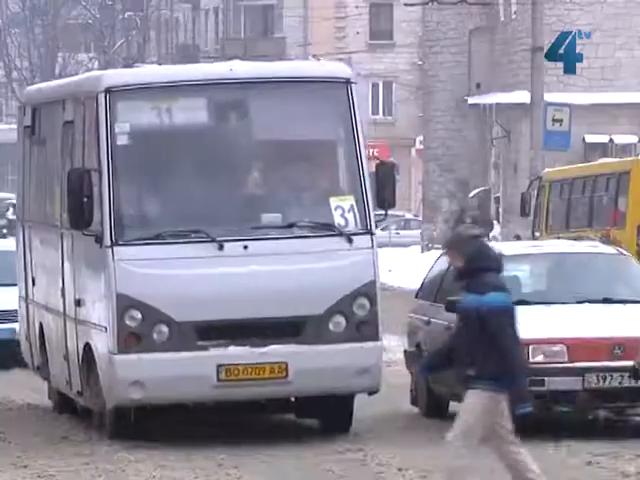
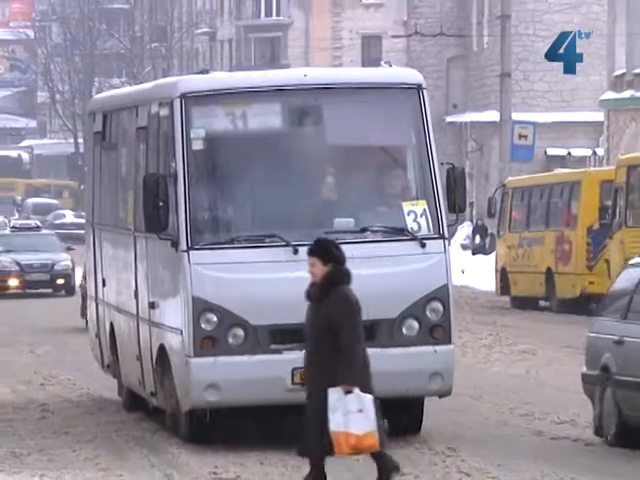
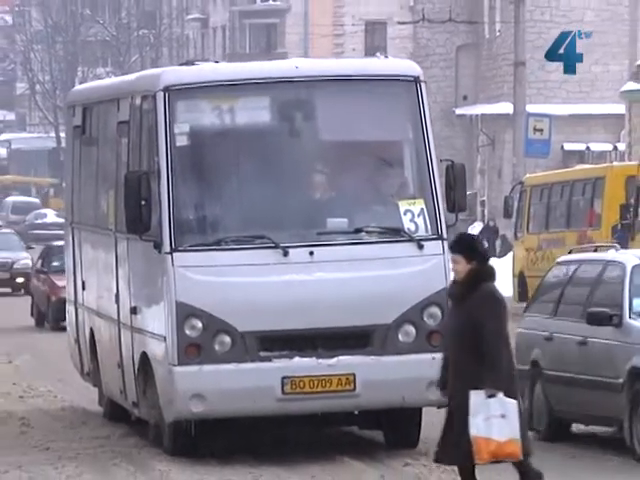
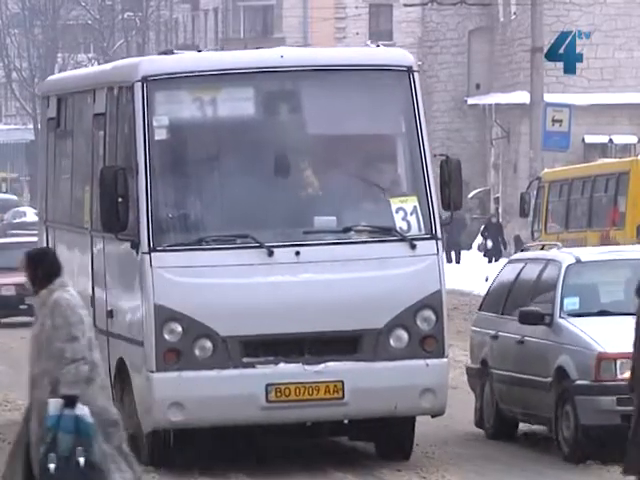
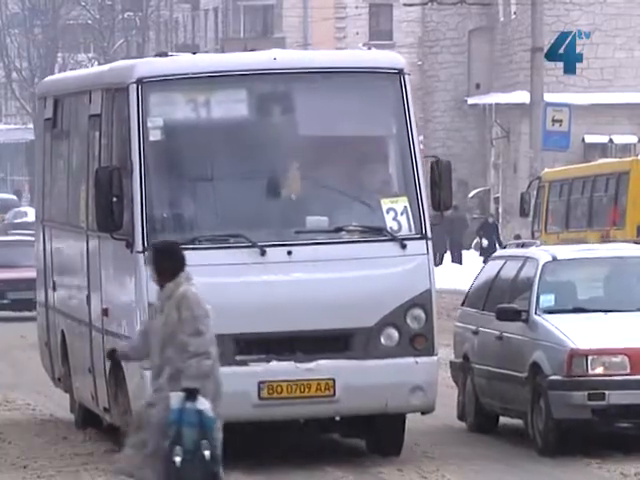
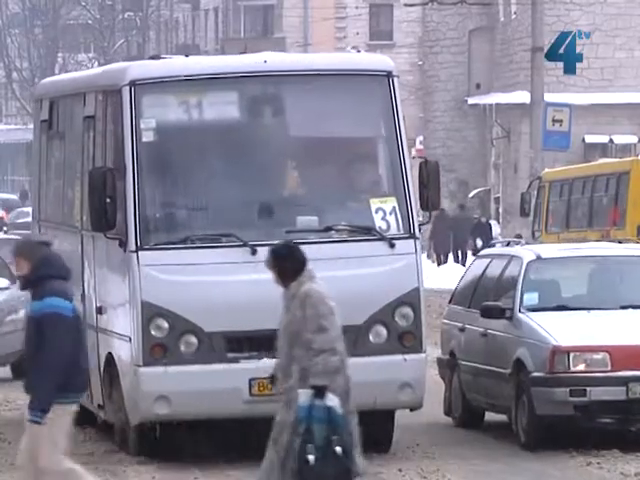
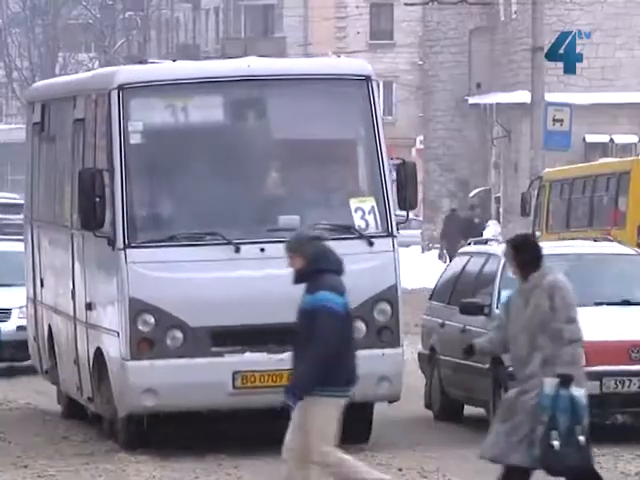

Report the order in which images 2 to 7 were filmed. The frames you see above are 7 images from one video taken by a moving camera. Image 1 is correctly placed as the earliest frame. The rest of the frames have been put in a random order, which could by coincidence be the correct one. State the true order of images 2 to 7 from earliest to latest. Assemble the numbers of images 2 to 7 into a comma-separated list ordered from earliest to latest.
7, 6, 5, 4, 3, 2
